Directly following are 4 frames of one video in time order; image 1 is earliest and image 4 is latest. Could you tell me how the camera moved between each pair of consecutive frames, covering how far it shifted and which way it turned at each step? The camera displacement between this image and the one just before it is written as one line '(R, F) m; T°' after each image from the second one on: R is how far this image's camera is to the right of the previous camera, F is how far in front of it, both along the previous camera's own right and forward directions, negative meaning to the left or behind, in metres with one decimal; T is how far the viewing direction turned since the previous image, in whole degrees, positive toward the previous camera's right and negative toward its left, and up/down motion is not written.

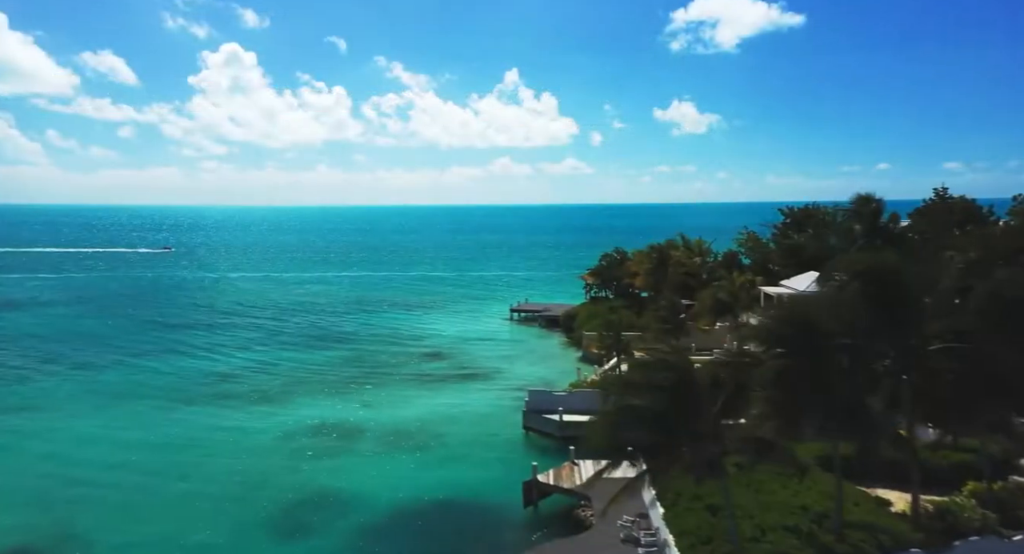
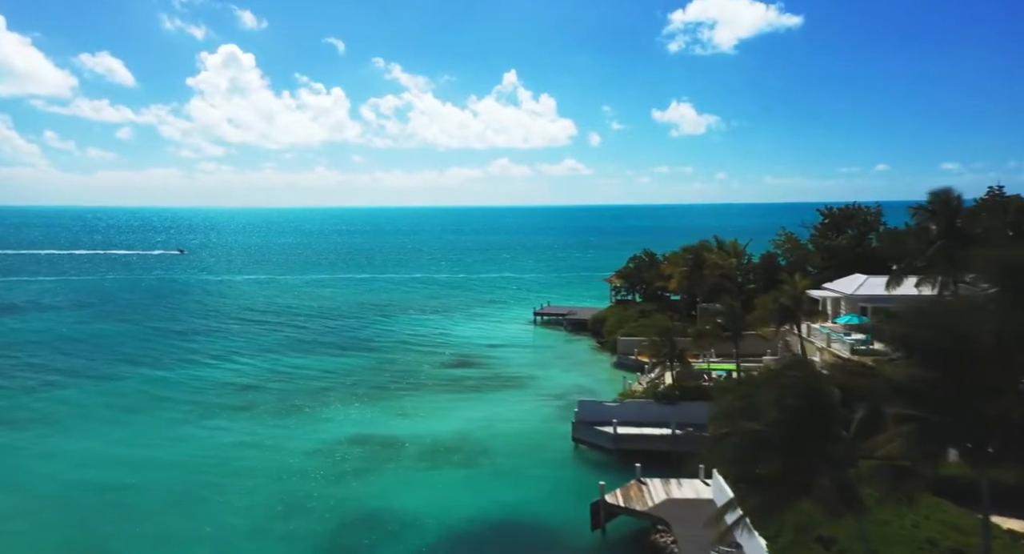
(-1.4, +1.2) m; 0°
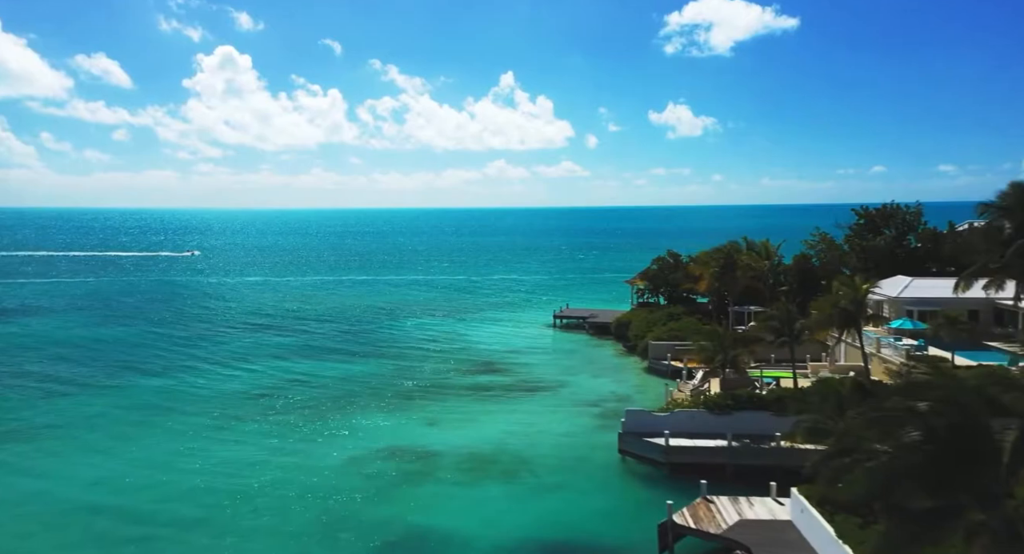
(-1.2, +1.1) m; 0°
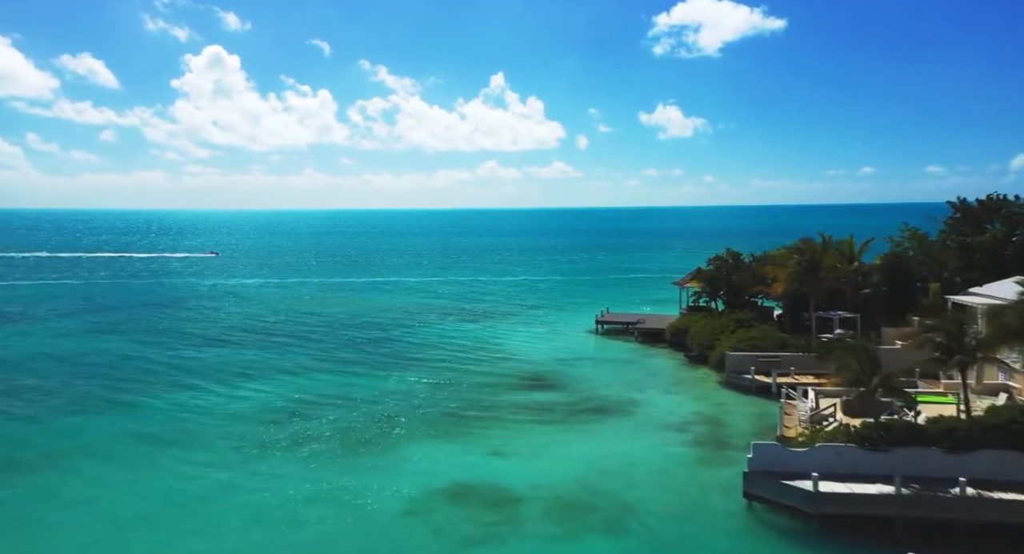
(-2.4, +3.7) m; +1°
